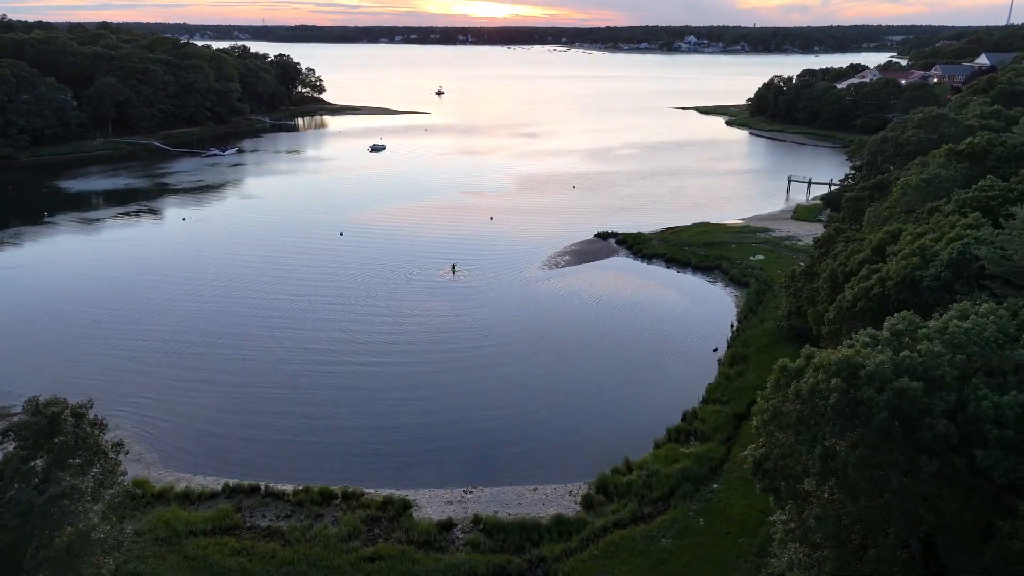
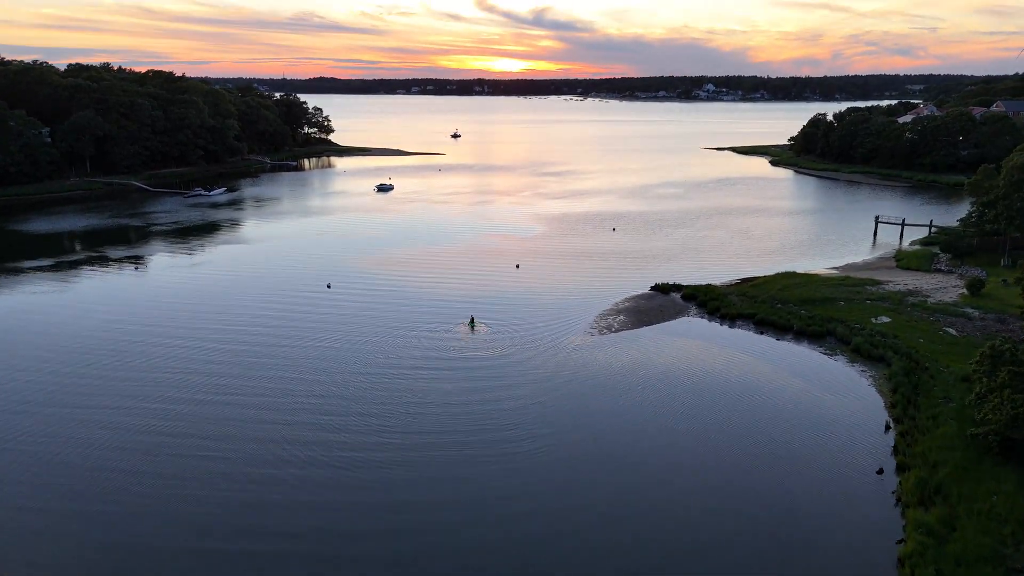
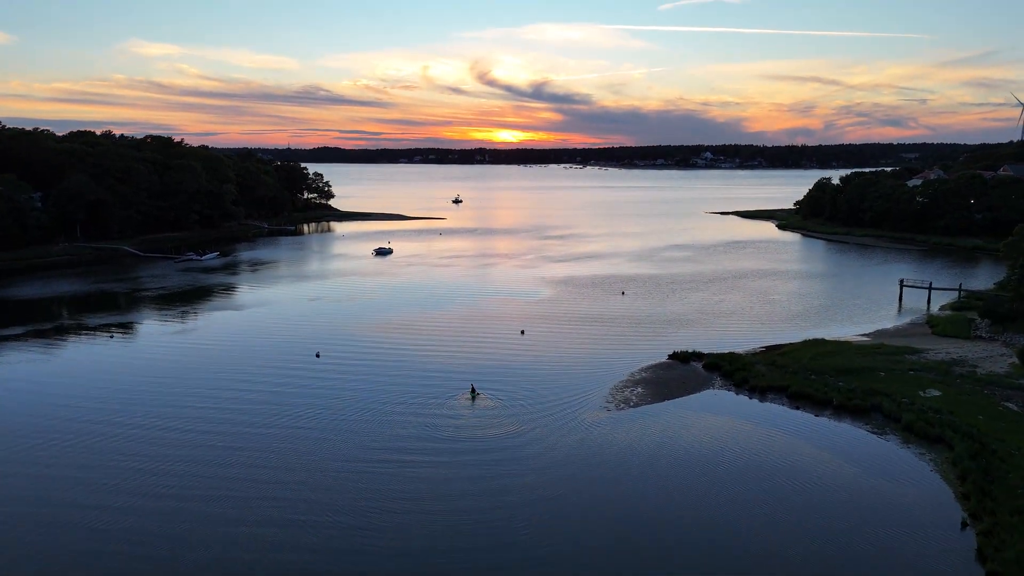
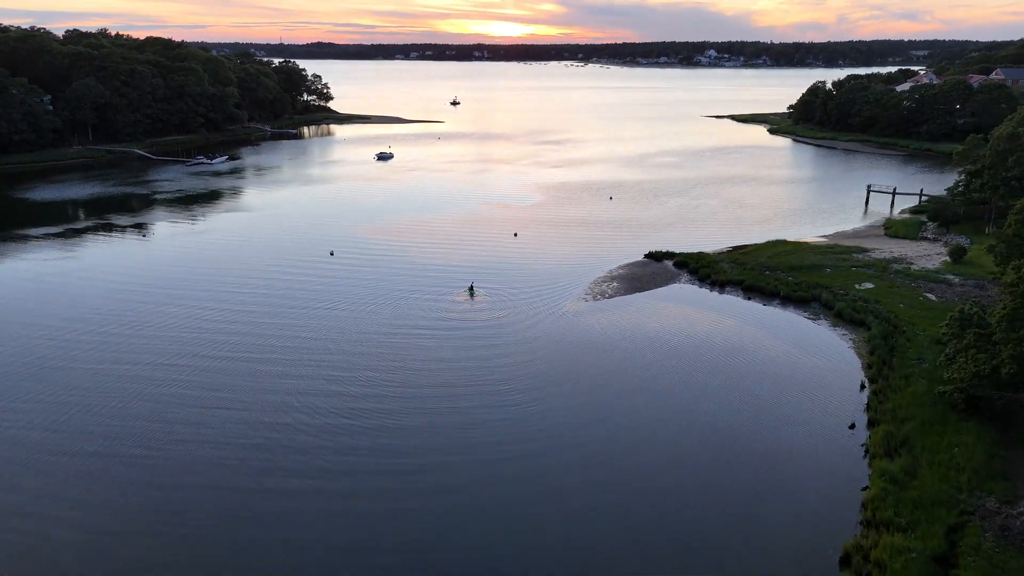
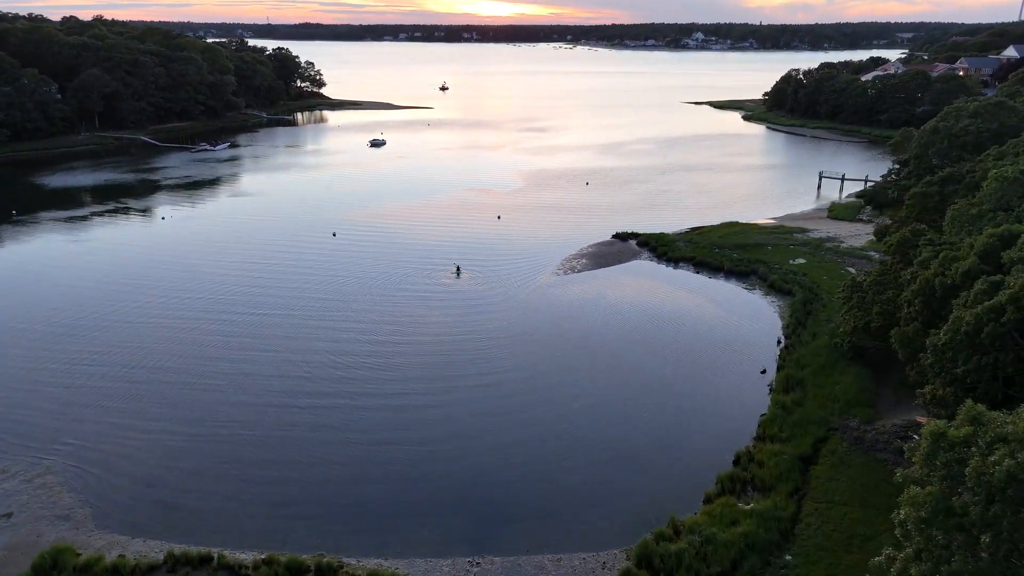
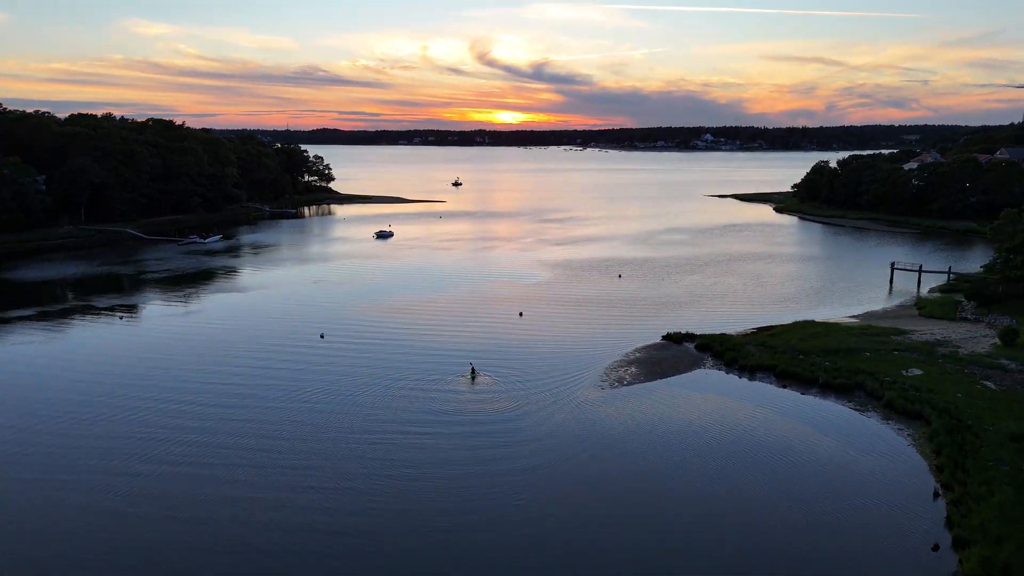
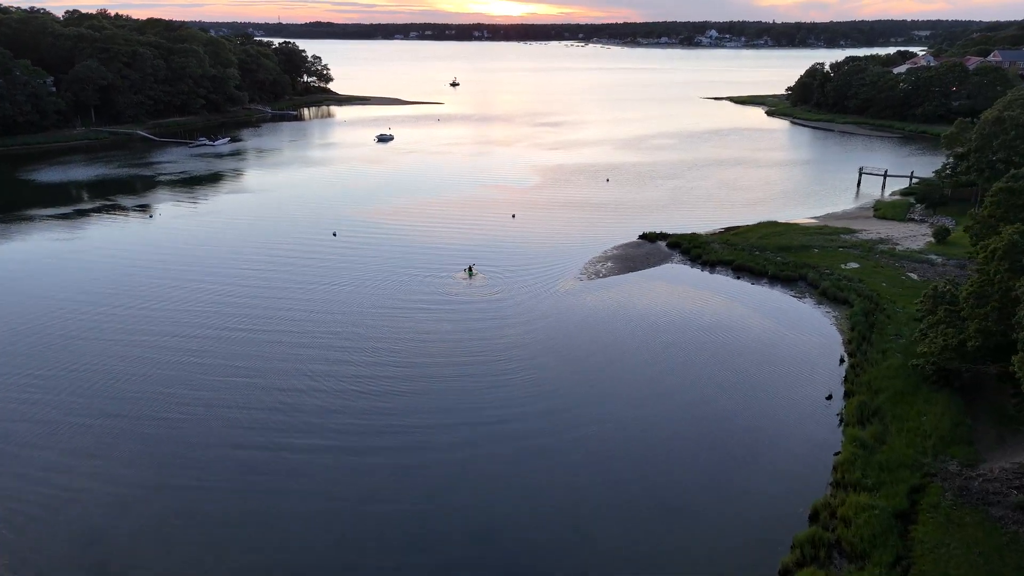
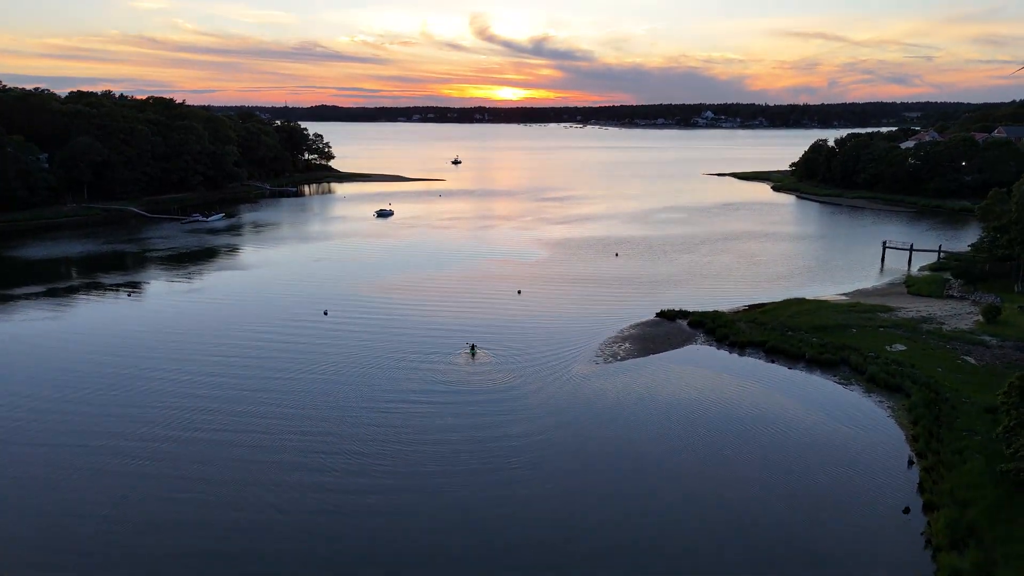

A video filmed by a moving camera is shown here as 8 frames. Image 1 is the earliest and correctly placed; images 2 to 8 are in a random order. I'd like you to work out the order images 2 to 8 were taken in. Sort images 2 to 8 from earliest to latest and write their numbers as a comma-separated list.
5, 7, 4, 2, 8, 6, 3
